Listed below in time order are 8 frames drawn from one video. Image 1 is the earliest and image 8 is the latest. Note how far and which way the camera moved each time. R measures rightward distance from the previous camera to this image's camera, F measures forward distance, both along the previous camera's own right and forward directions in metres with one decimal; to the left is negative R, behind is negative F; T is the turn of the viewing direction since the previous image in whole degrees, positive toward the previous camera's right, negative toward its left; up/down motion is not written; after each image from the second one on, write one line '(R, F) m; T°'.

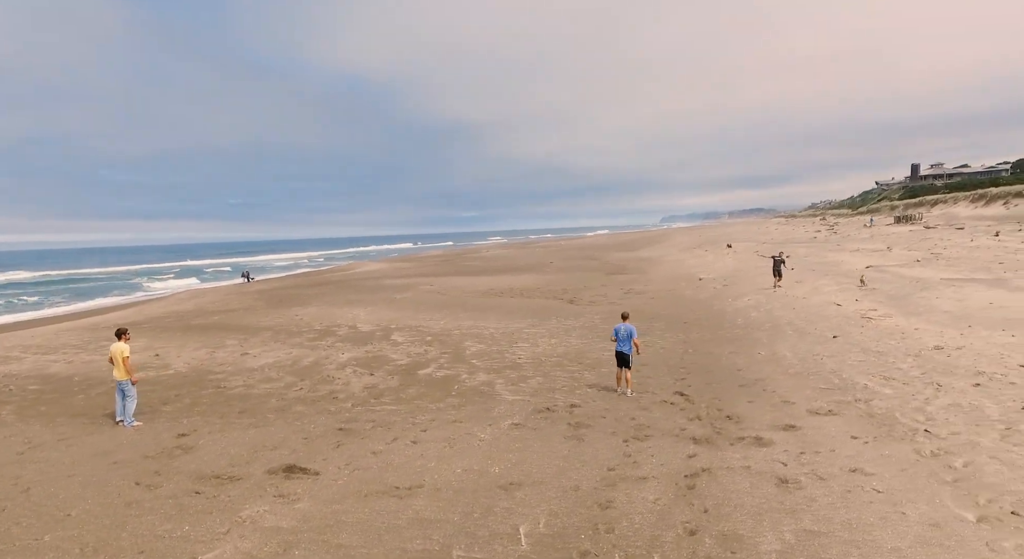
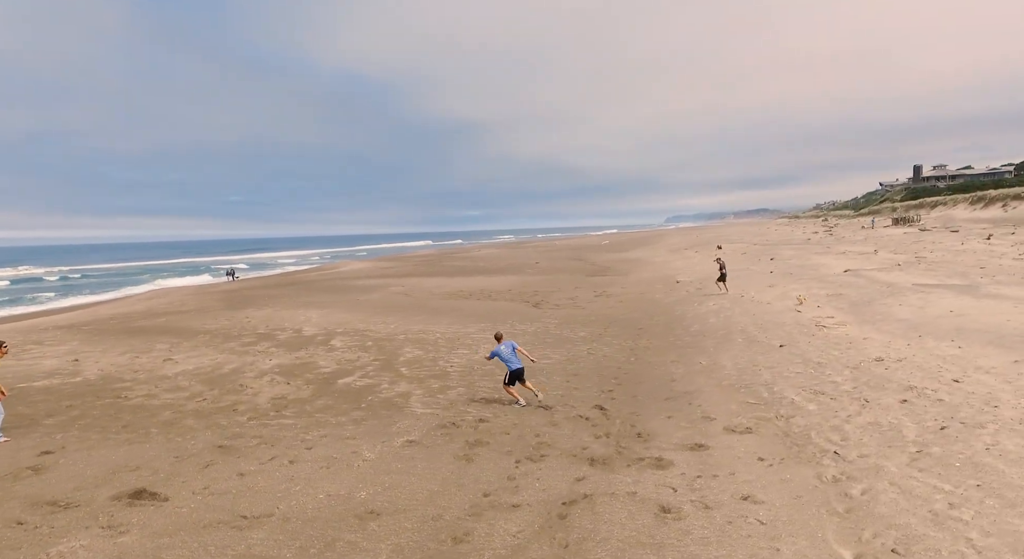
(+1.3, +0.5) m; +1°
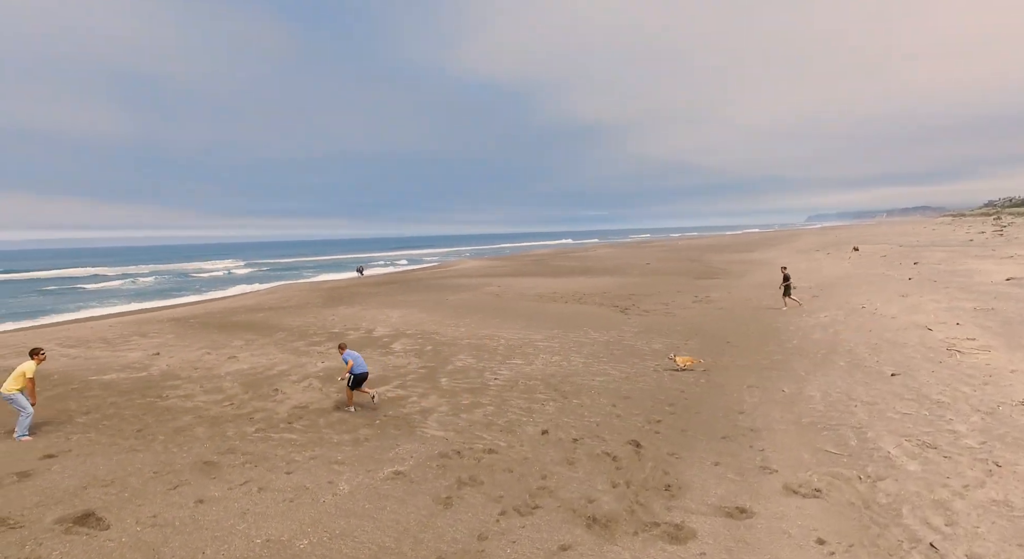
(+1.3, +1.3) m; -11°
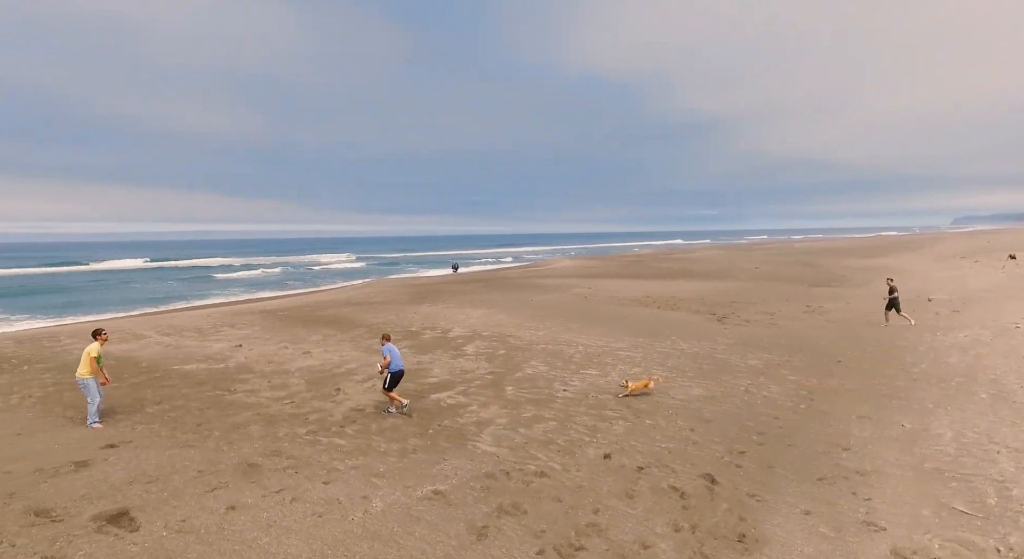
(+0.4, +0.7) m; -9°
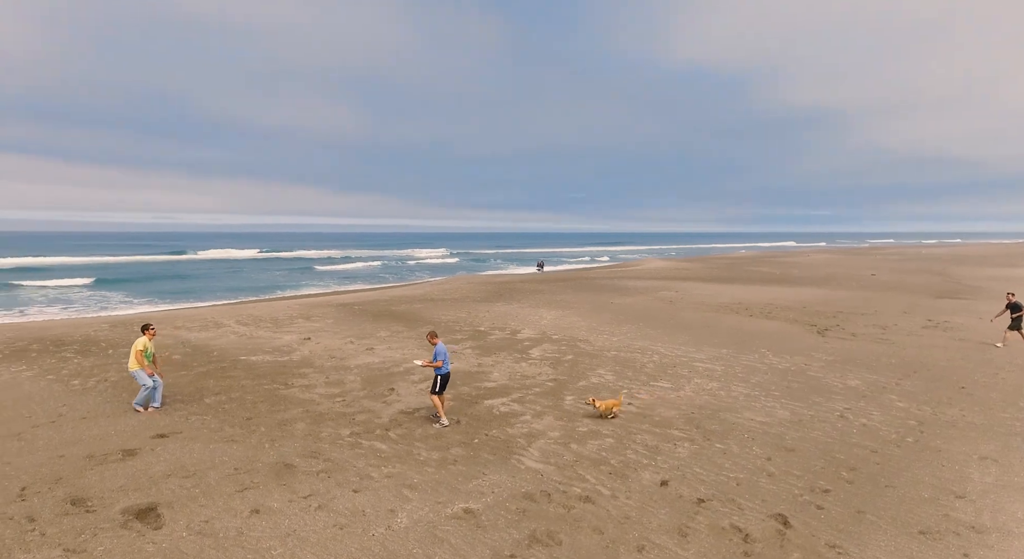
(+0.3, +0.6) m; -8°
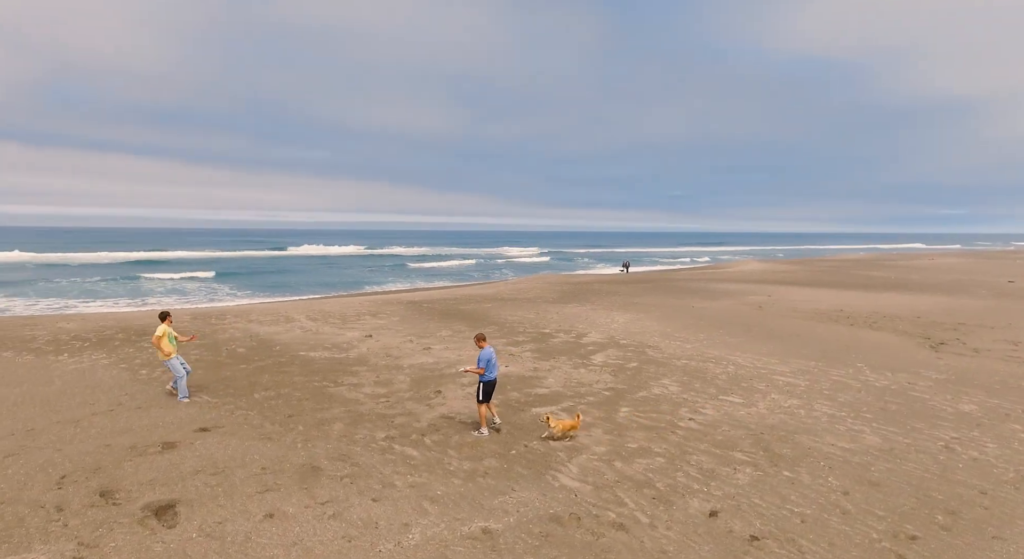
(+0.5, +0.5) m; -8°
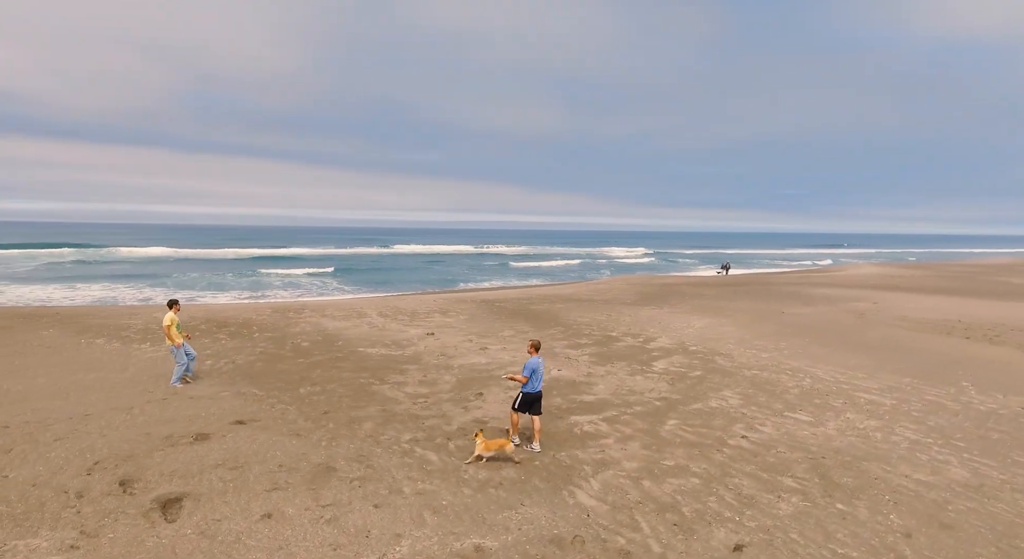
(+0.8, +0.5) m; -9°
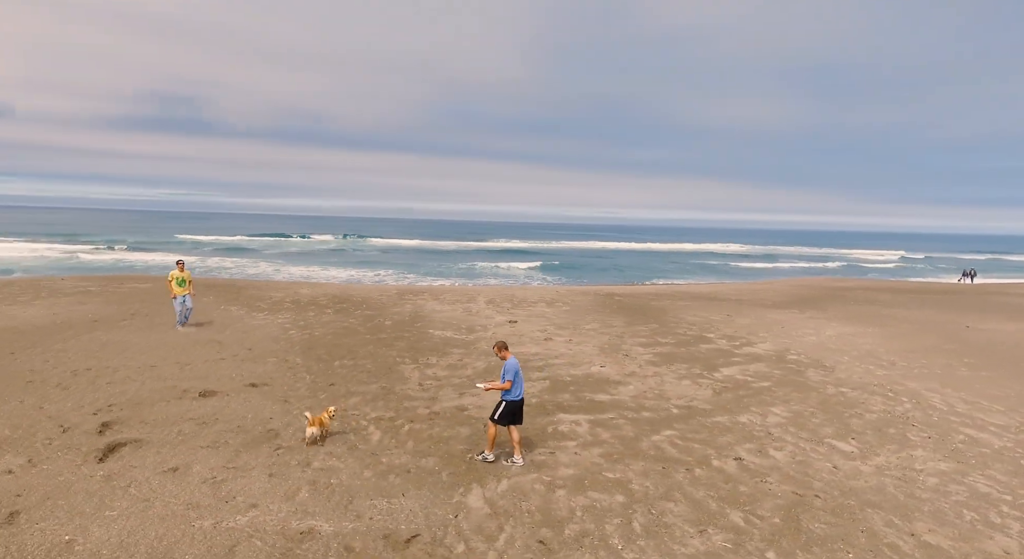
(+2.6, +0.9) m; -18°
